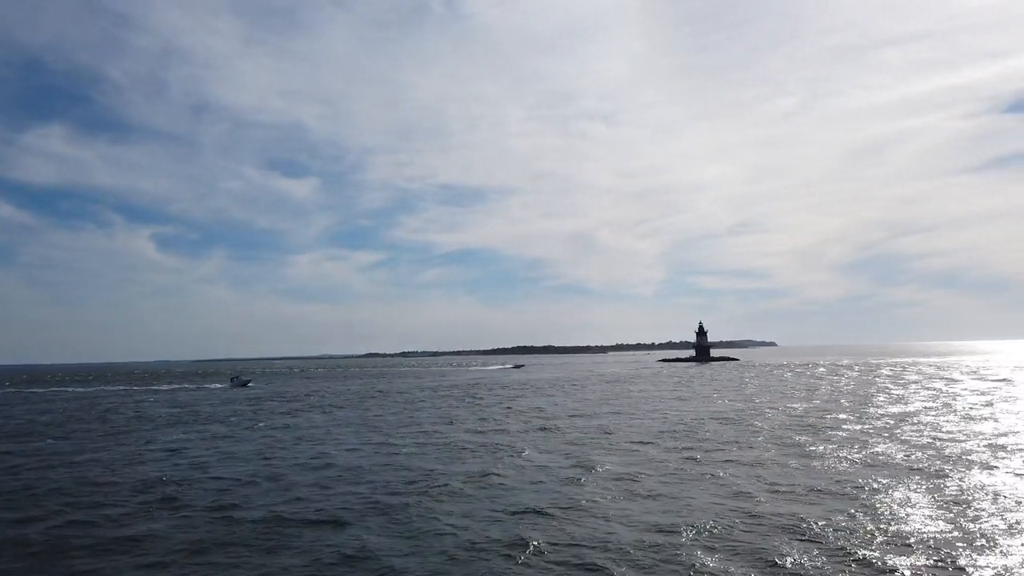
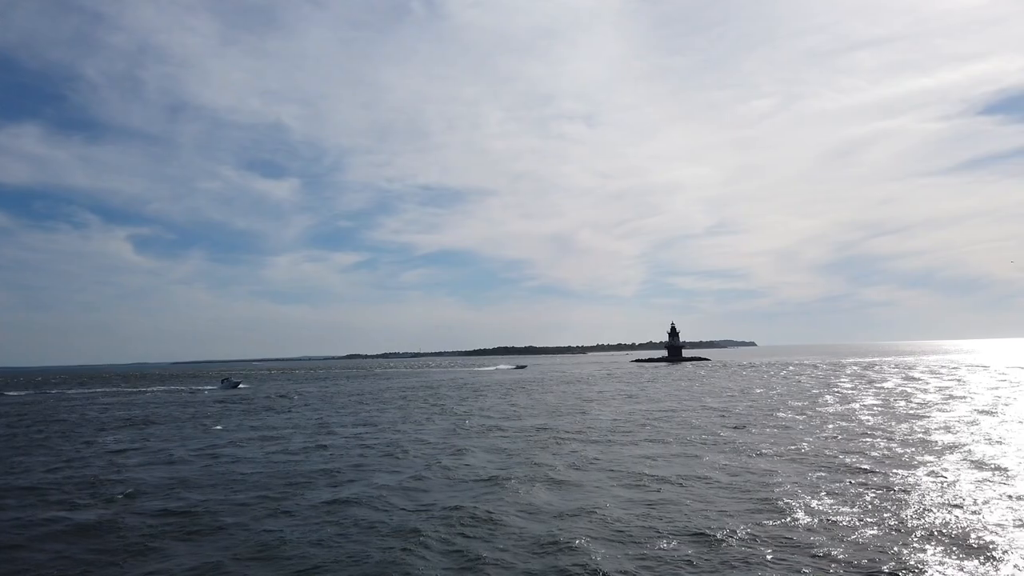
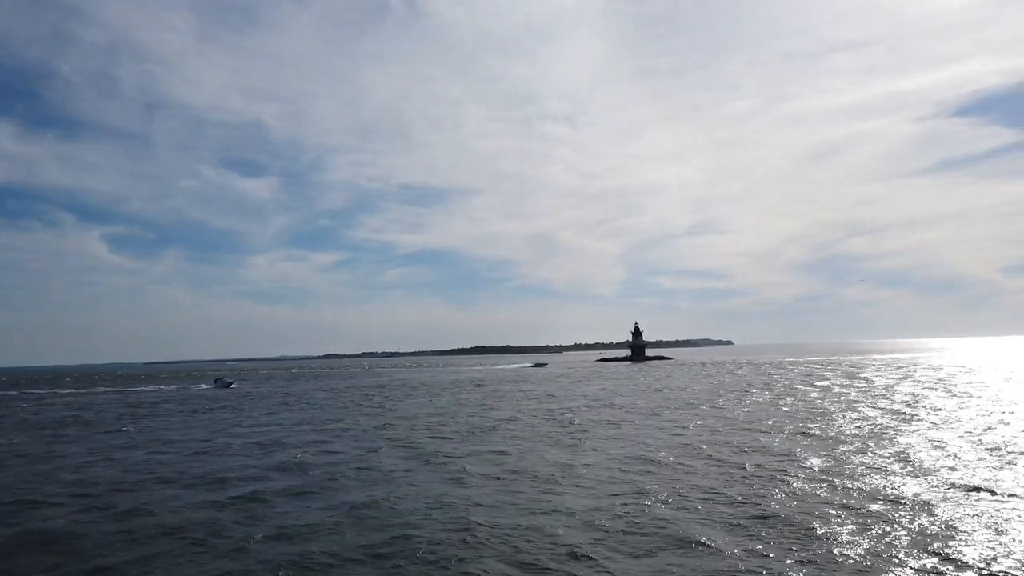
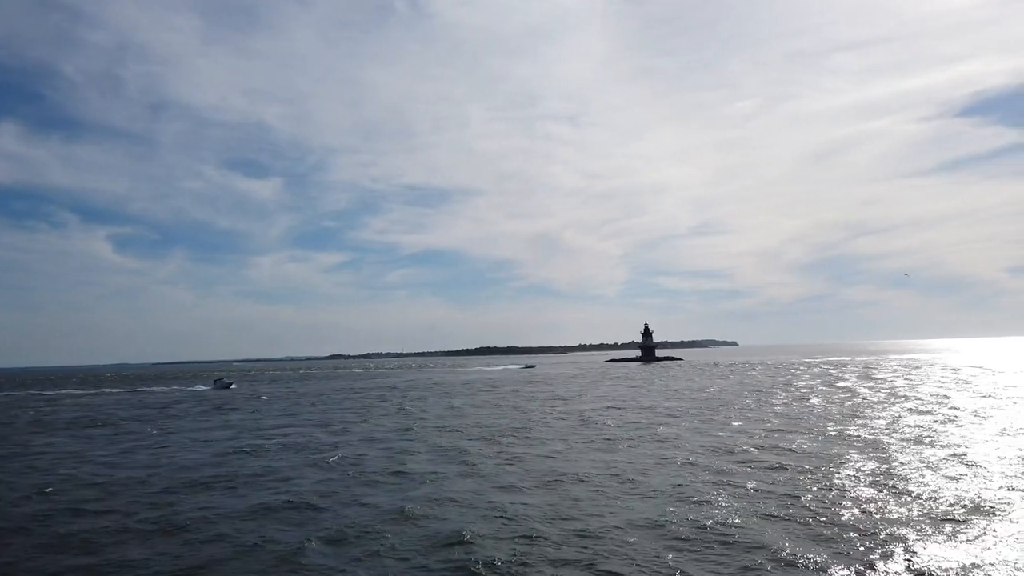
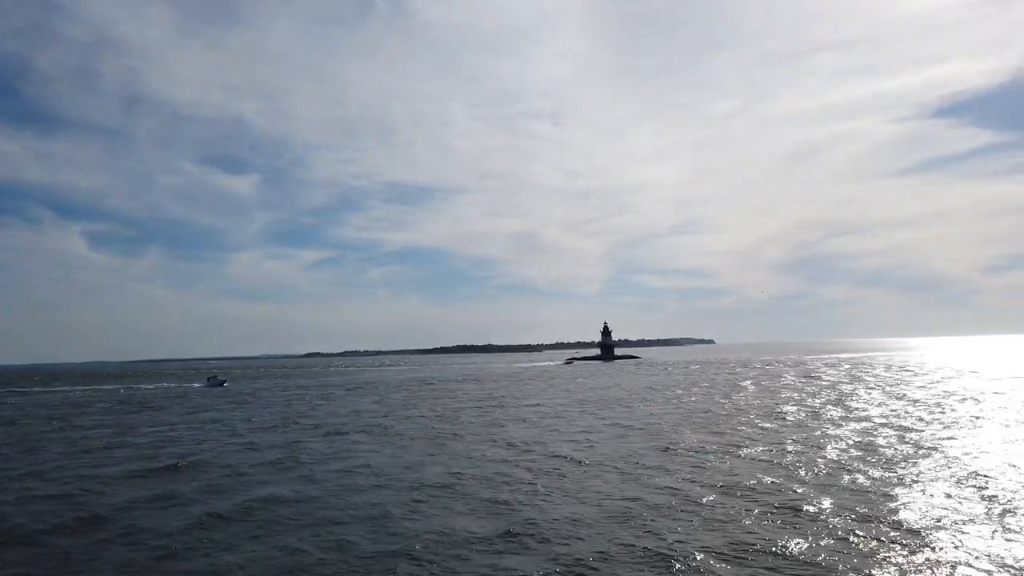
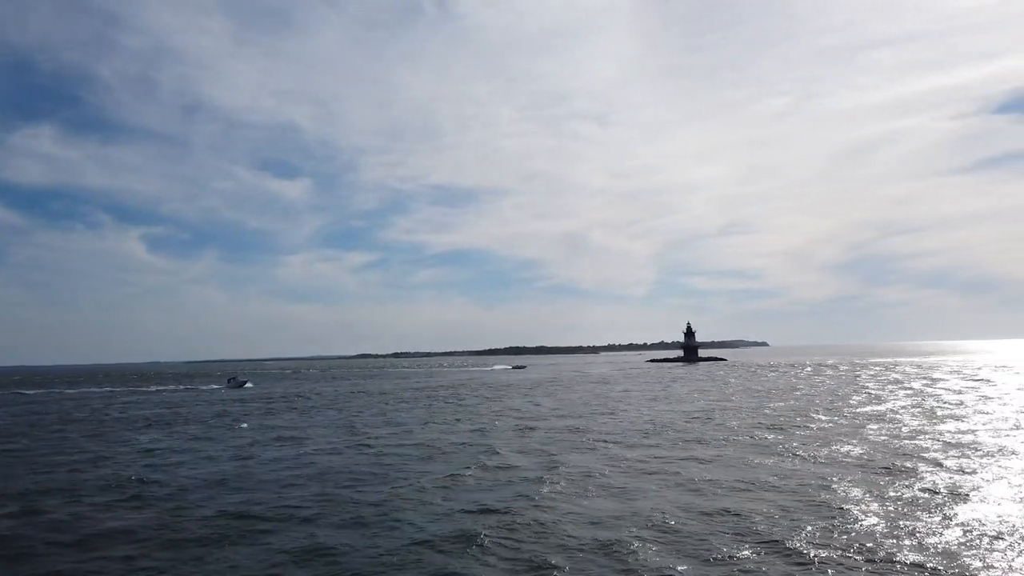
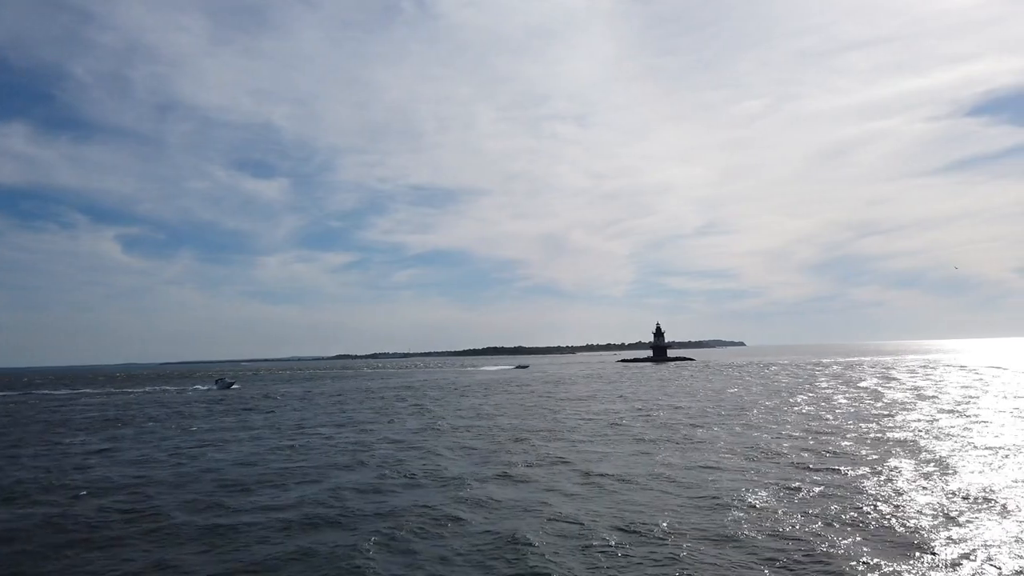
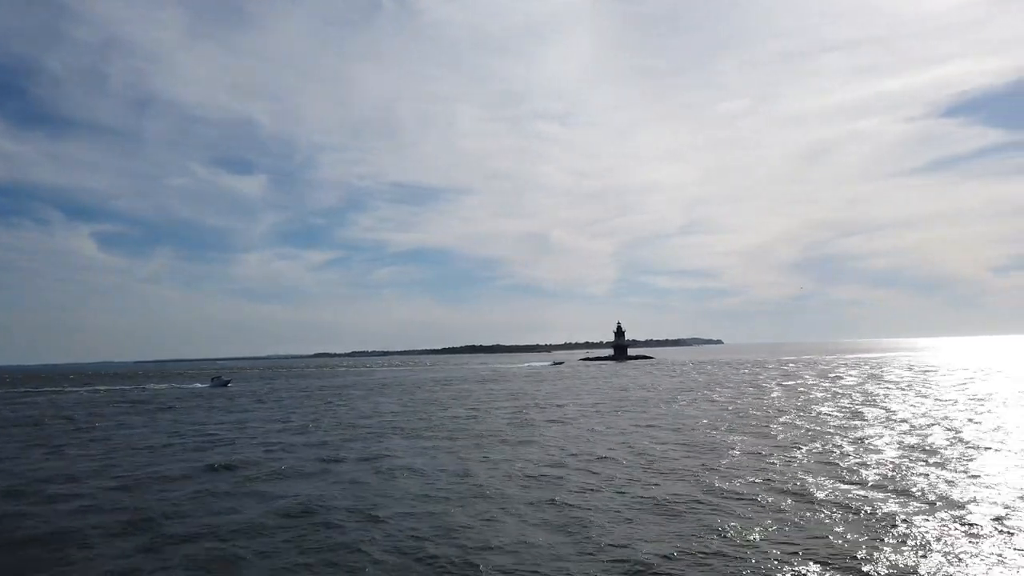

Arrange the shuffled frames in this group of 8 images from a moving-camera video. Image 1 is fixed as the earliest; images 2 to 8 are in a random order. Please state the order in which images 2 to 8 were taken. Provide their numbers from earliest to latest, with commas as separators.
6, 2, 7, 4, 3, 8, 5
